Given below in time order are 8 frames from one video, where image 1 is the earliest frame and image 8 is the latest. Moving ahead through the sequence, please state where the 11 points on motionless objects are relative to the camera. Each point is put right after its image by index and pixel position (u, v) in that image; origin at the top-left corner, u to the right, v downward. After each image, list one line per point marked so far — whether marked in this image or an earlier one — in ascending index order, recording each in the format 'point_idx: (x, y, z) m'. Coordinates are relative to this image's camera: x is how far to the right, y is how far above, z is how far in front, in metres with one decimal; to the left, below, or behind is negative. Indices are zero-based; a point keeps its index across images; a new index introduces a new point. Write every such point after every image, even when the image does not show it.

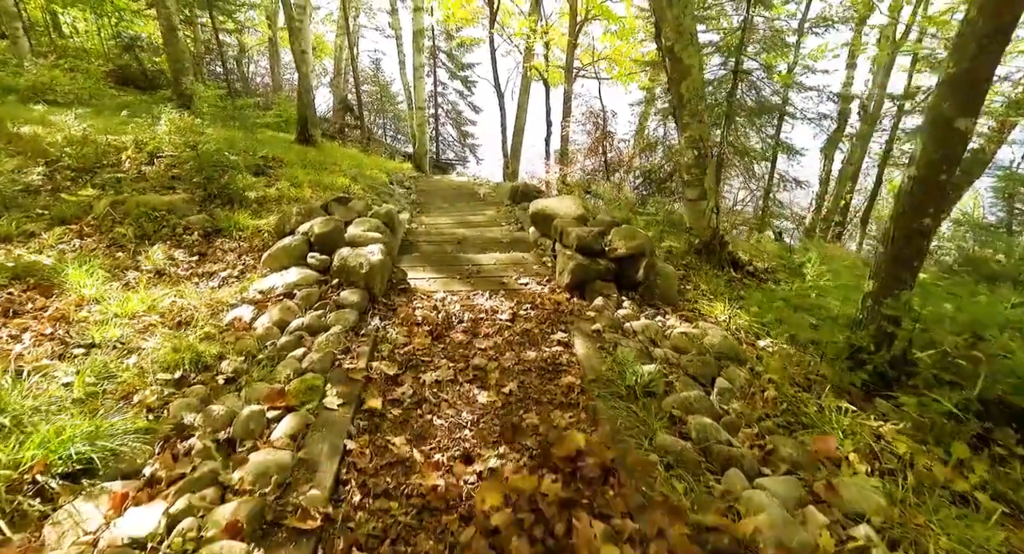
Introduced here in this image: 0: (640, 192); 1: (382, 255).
0: (+2.8, +1.8, +10.4) m
1: (-1.0, +0.2, +3.6) m
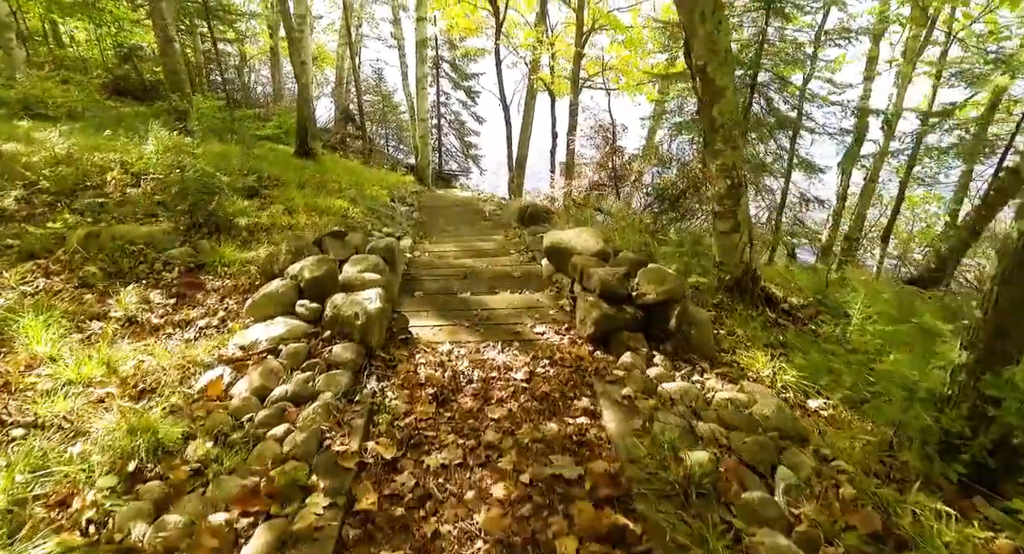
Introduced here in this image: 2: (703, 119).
0: (+2.9, +1.4, +10.0) m
1: (-0.9, -0.2, +3.2) m
2: (+1.5, +1.3, +3.9) m
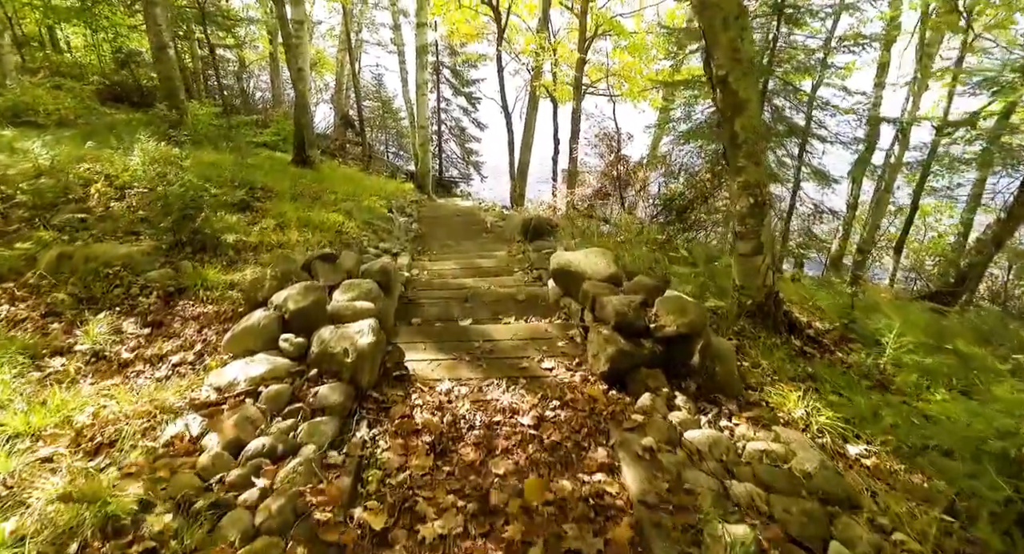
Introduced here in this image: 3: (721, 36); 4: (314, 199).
0: (+2.9, +1.1, +9.7) m
1: (-0.8, -0.3, +2.9) m
2: (+1.6, +1.1, +3.6) m
3: (+1.4, +1.6, +3.3) m
4: (-3.0, +1.1, +7.2) m
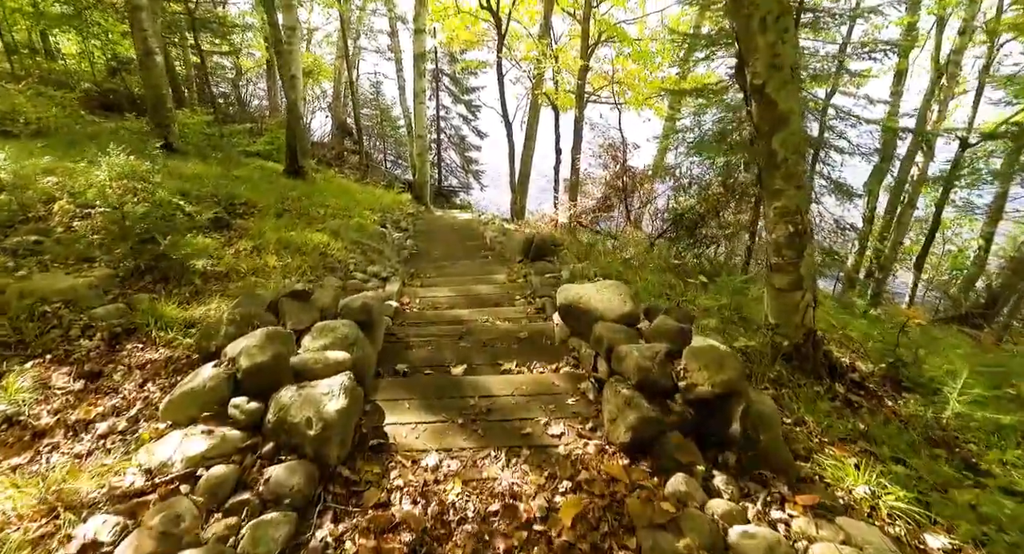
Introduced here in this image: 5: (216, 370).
0: (+2.9, +0.8, +9.2) m
1: (-0.8, -0.6, +2.4) m
2: (+1.6, +0.8, +3.1) m
3: (+1.4, +1.4, +2.8) m
4: (-3.0, +0.8, +6.7) m
5: (-1.5, -0.5, +2.4) m
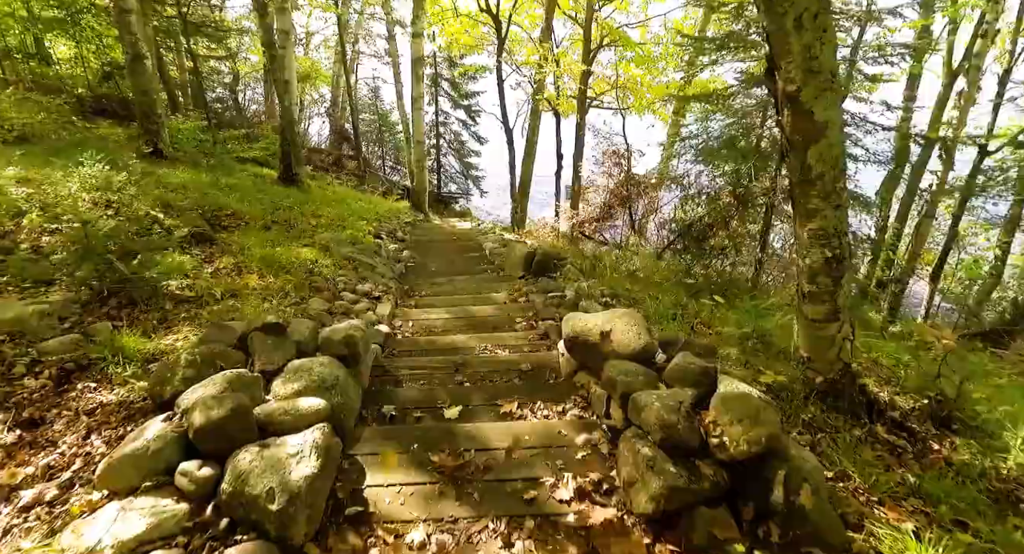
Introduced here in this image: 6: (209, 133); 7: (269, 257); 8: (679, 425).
0: (+2.9, +0.6, +8.9) m
1: (-0.8, -0.8, +2.0) m
2: (+1.6, +0.6, +2.8) m
3: (+1.4, +1.2, +2.5) m
4: (-2.9, +0.6, +6.4) m
5: (-1.5, -0.6, +2.1) m
6: (-8.5, +4.0, +13.5) m
7: (-2.4, +0.2, +4.9) m
8: (+0.7, -0.6, +2.1) m
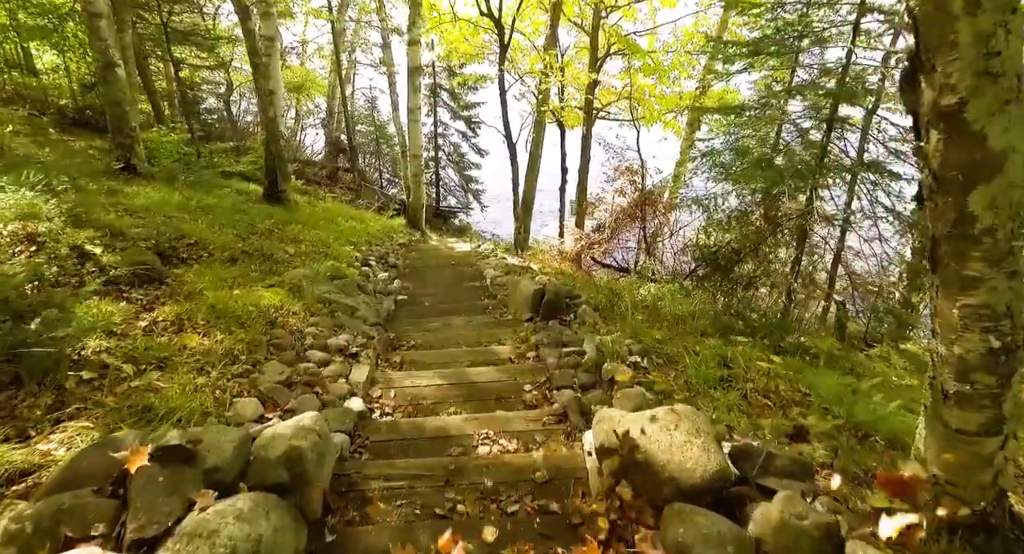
0: (+3.0, +0.1, +8.0) m
1: (-0.8, -1.1, +1.1) m
2: (+1.6, +0.3, +1.9) m
3: (+1.5, +0.8, +1.6) m
4: (-2.9, +0.2, +5.5) m
5: (-1.4, -1.0, +1.2) m
6: (-8.4, +3.4, +12.7) m
7: (-2.4, -0.2, +4.0) m
8: (+0.8, -1.0, +1.2) m
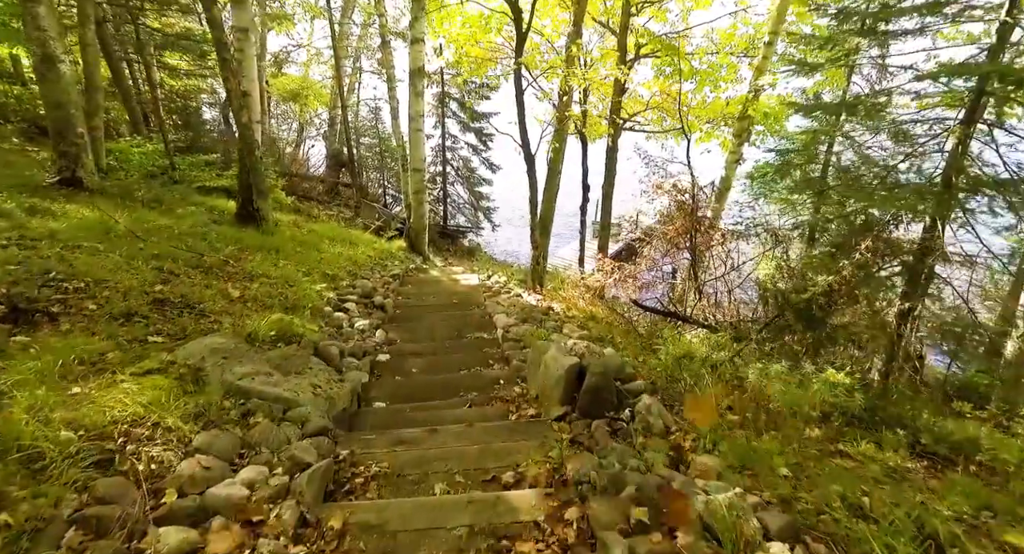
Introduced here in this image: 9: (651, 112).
0: (+3.2, -0.6, +6.2) m
1: (-0.7, -1.5, -0.7) m
2: (+1.7, -0.1, +0.1) m
3: (+1.6, +0.4, -0.2) m
4: (-2.7, -0.3, +3.8) m
5: (-1.4, -1.4, -0.6) m
6: (-8.0, +2.8, +11.2) m
7: (-2.2, -0.7, +2.2) m
8: (+0.9, -1.4, -0.6) m
9: (+3.6, +4.0, +11.6) m
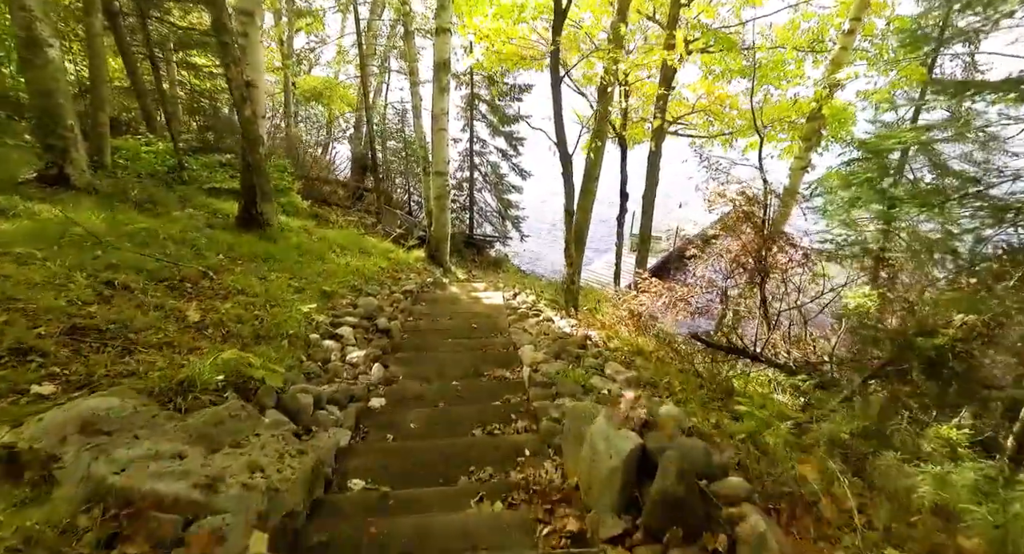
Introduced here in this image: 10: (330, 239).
0: (+3.5, -0.9, +4.8) m
1: (-0.8, -1.6, -1.8) m
2: (+1.7, -0.3, -1.2) m
3: (+1.6, +0.3, -1.4) m
4: (-2.5, -0.4, +2.8) m
5: (-1.4, -1.4, -1.7) m
6: (-7.3, +2.6, +10.6) m
7: (-2.2, -0.8, +1.2) m
8: (+0.8, -1.5, -1.8) m
9: (+4.3, +3.5, +10.3) m
10: (-3.4, +0.7, +9.1) m
